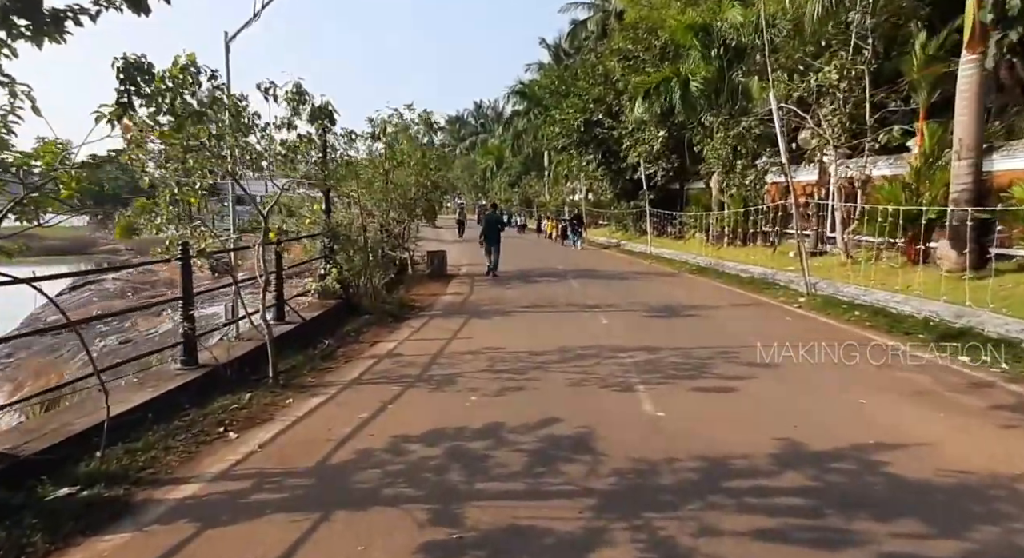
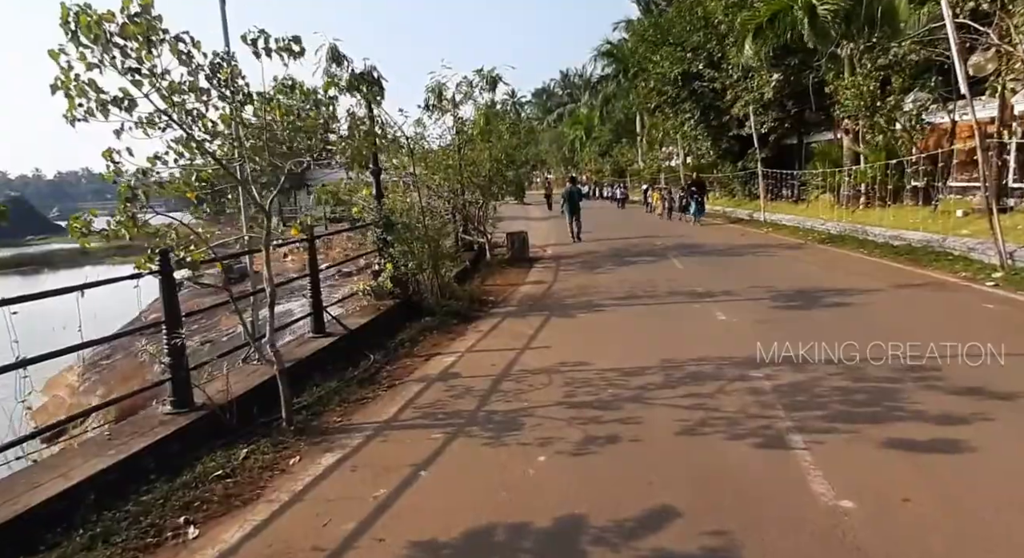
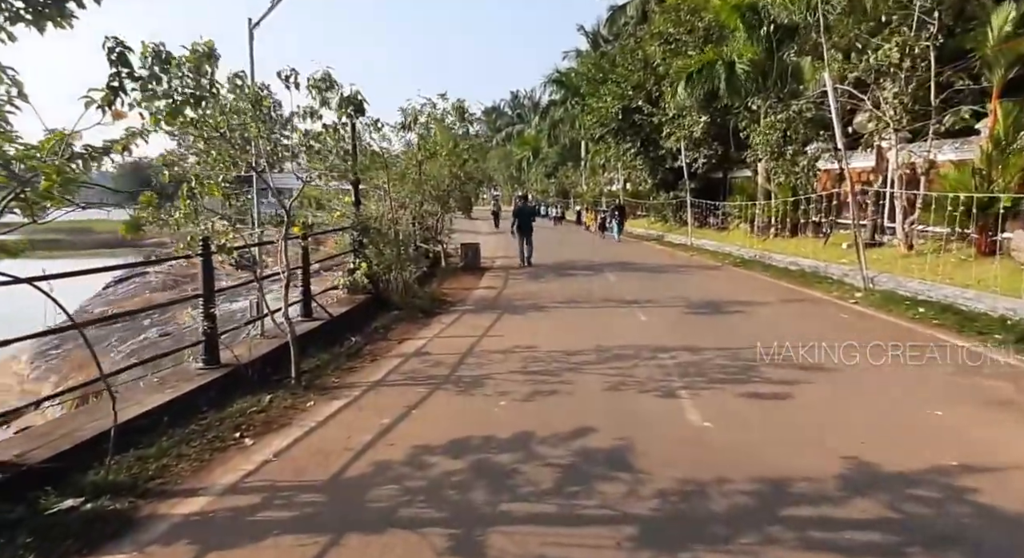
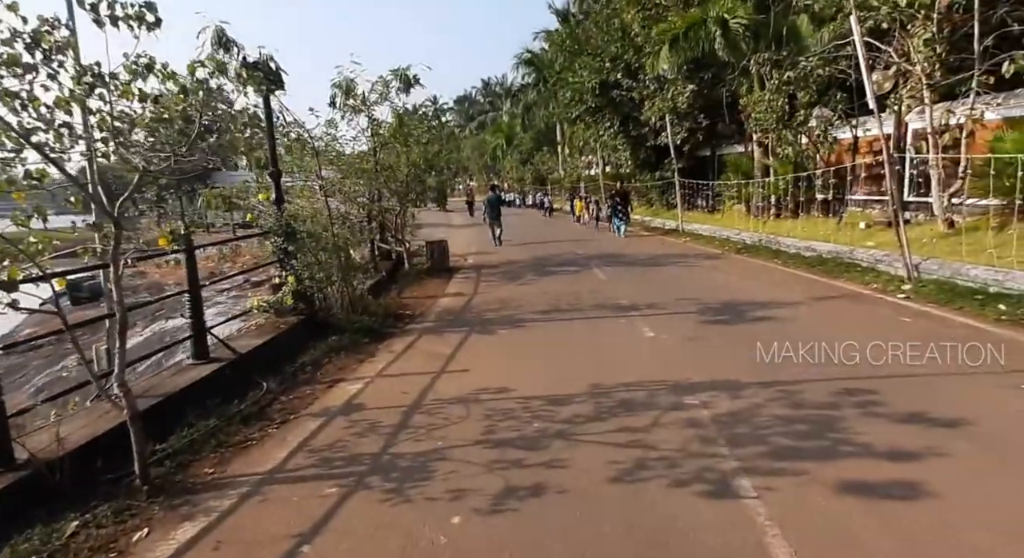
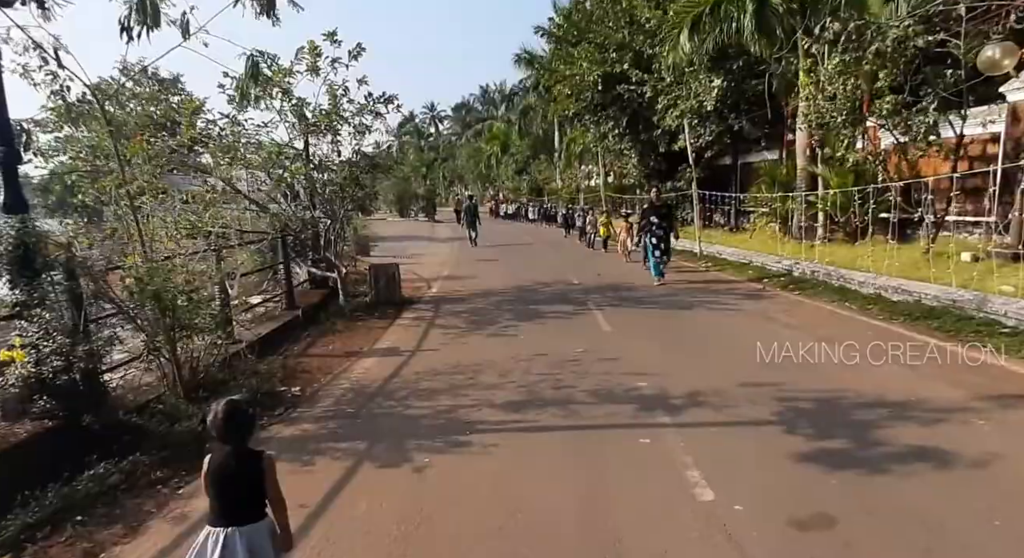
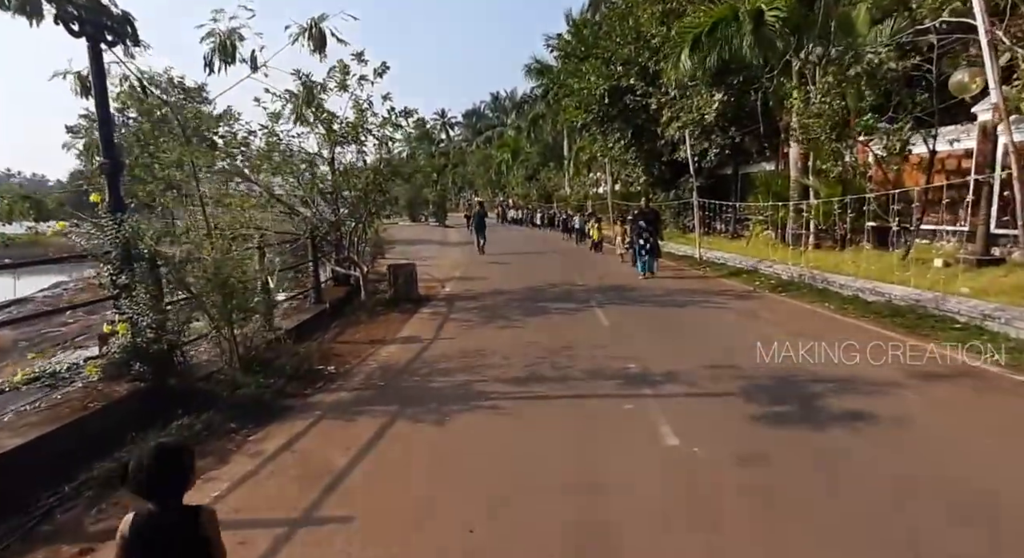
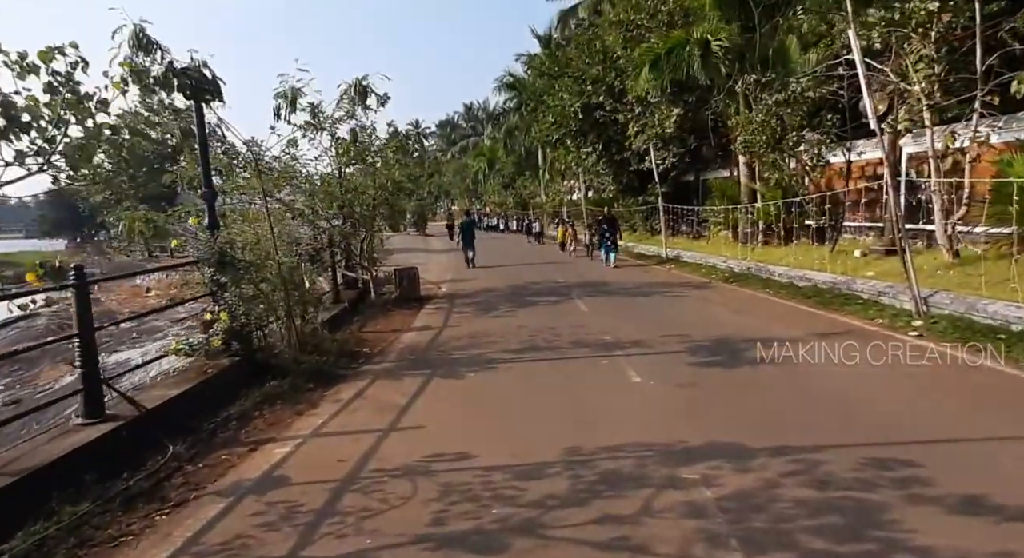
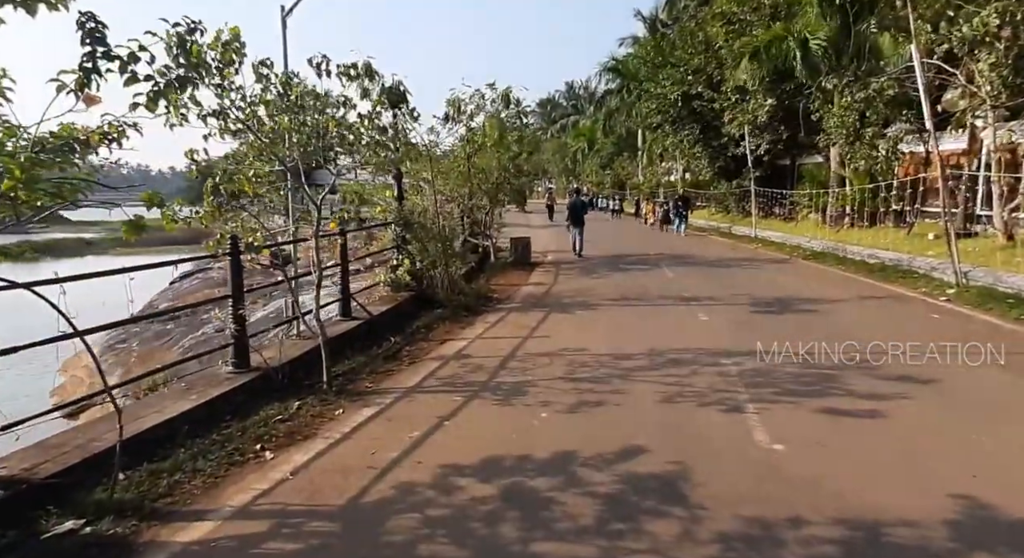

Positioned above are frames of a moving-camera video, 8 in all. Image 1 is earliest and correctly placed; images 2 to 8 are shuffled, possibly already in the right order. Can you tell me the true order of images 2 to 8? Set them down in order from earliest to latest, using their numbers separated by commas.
3, 8, 2, 4, 7, 6, 5
